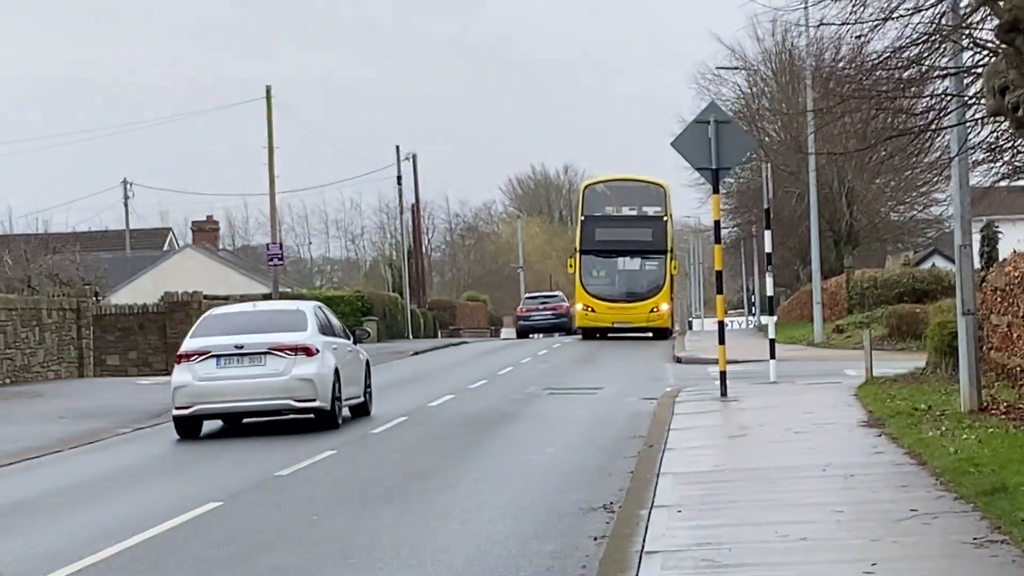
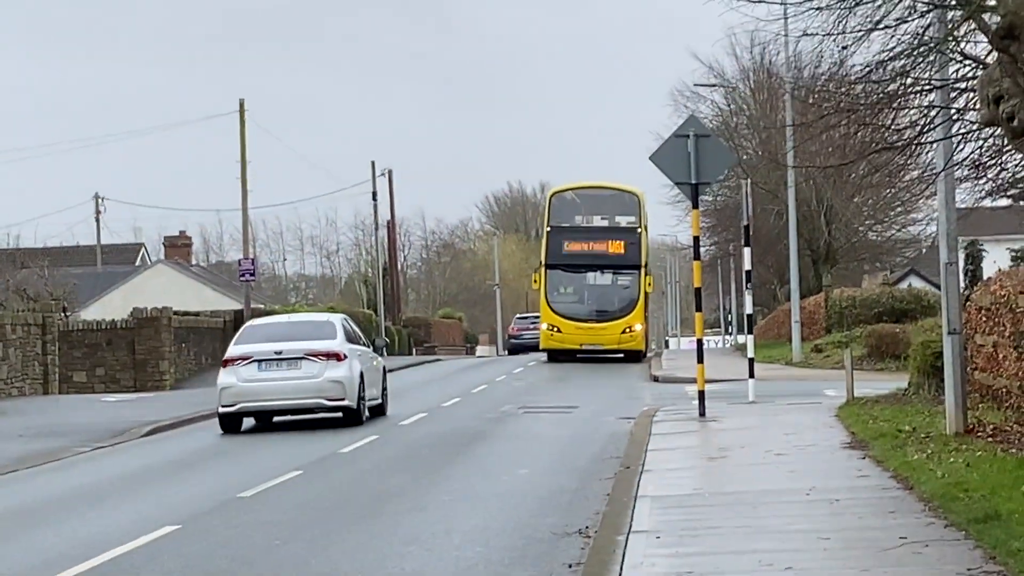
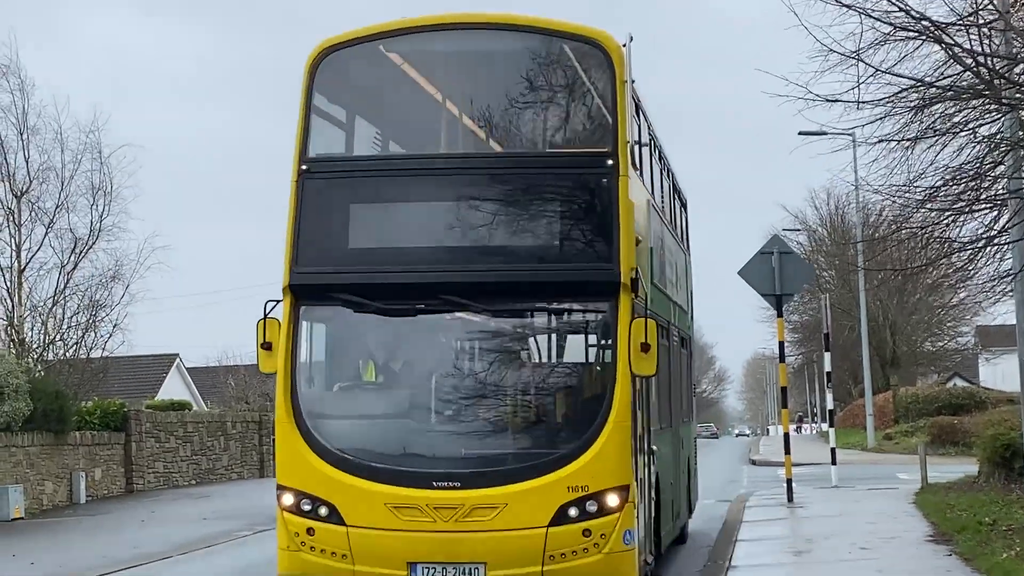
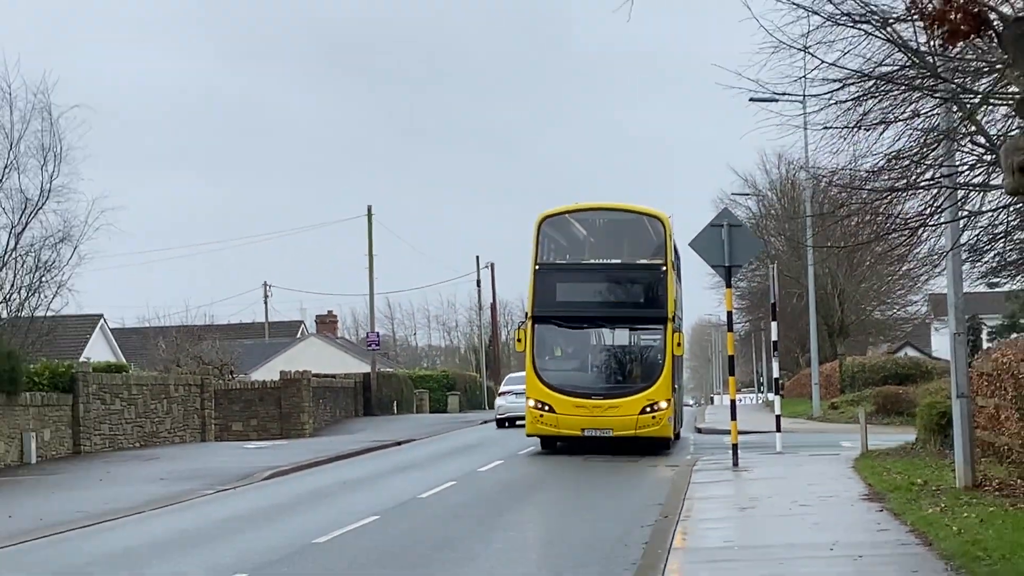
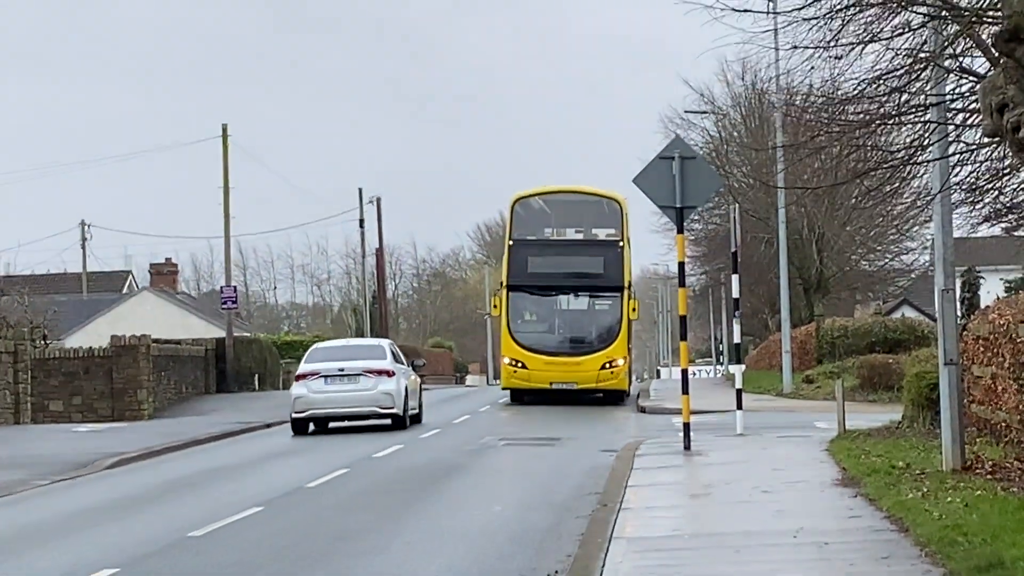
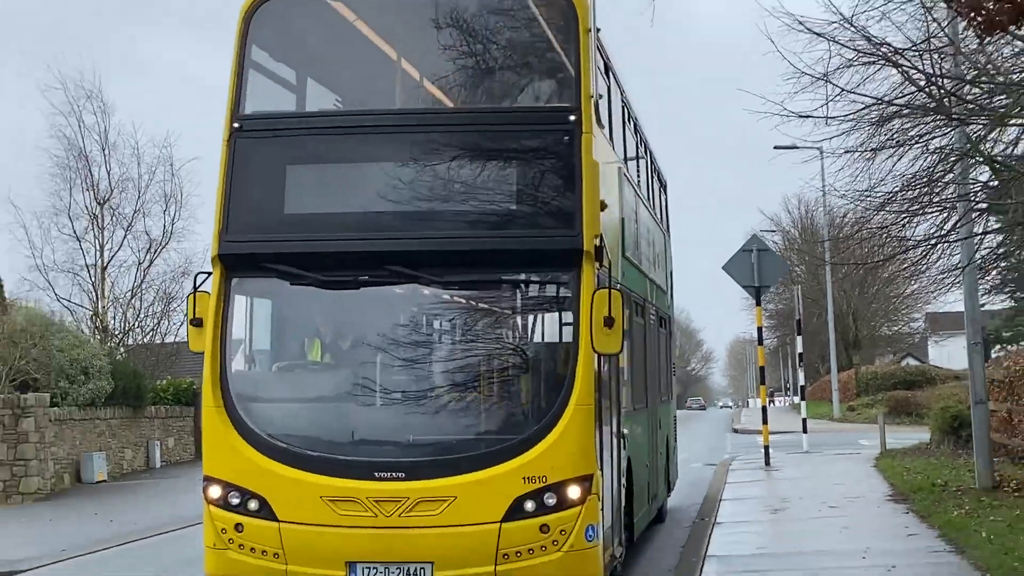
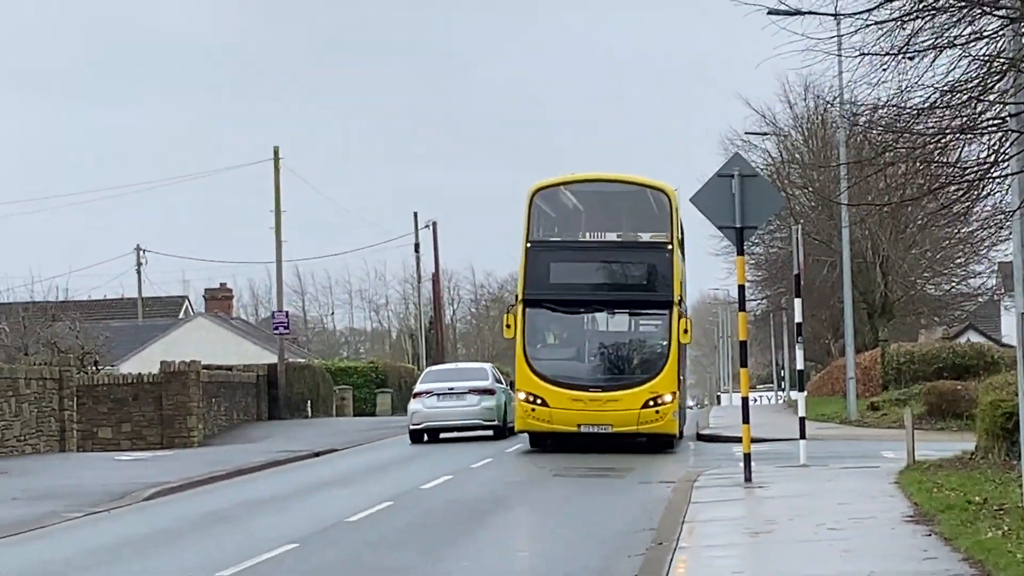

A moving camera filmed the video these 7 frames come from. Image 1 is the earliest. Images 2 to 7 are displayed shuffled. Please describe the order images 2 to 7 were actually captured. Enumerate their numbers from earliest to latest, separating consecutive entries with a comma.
2, 5, 7, 4, 3, 6
